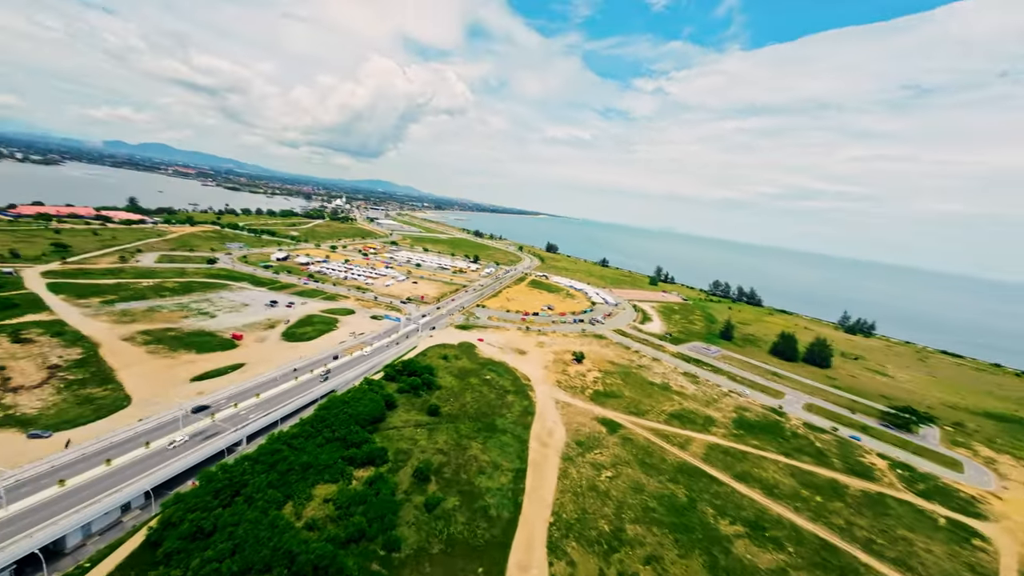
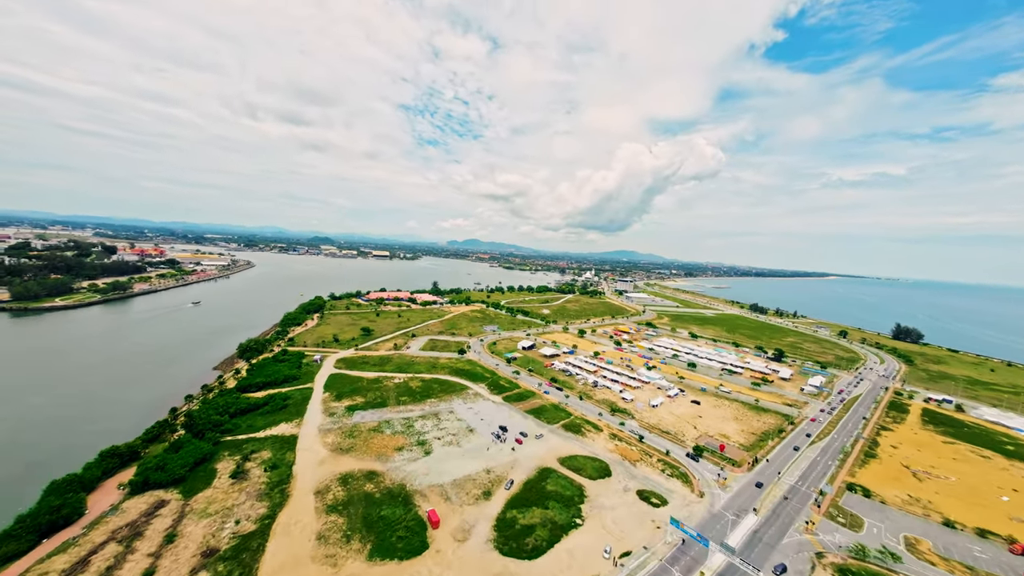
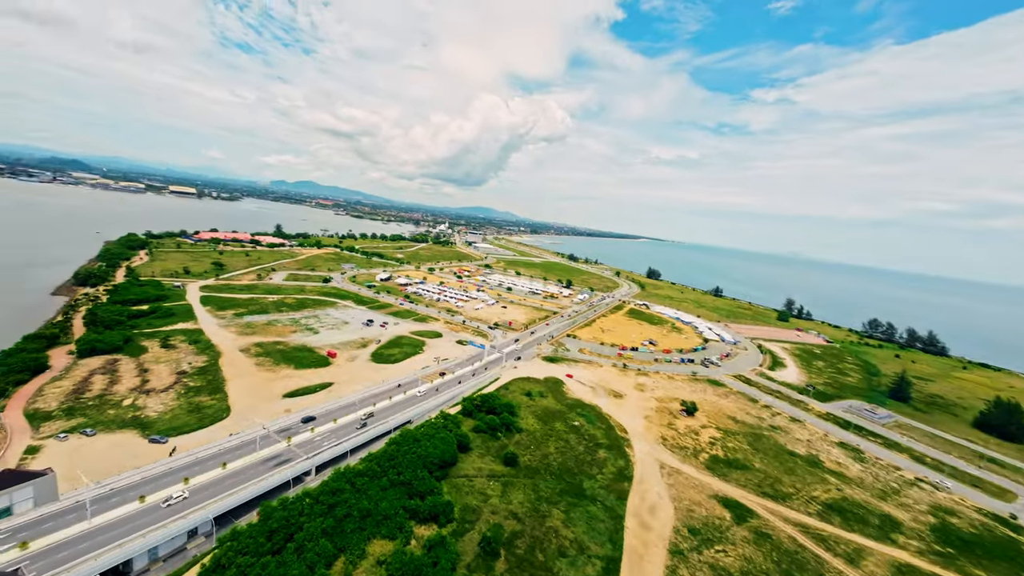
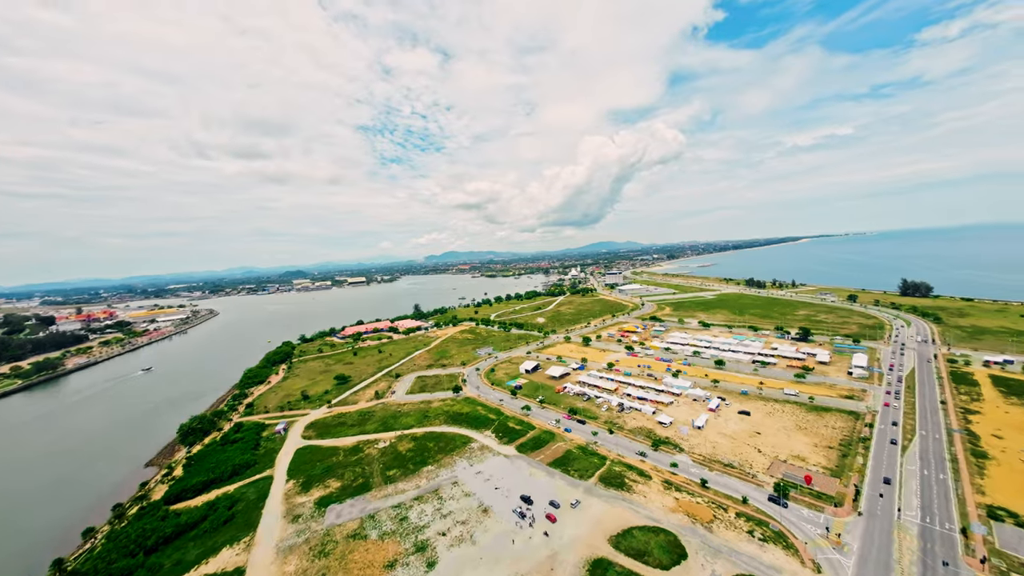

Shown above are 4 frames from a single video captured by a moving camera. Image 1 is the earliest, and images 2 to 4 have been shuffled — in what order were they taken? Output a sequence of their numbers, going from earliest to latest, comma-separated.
3, 2, 4
